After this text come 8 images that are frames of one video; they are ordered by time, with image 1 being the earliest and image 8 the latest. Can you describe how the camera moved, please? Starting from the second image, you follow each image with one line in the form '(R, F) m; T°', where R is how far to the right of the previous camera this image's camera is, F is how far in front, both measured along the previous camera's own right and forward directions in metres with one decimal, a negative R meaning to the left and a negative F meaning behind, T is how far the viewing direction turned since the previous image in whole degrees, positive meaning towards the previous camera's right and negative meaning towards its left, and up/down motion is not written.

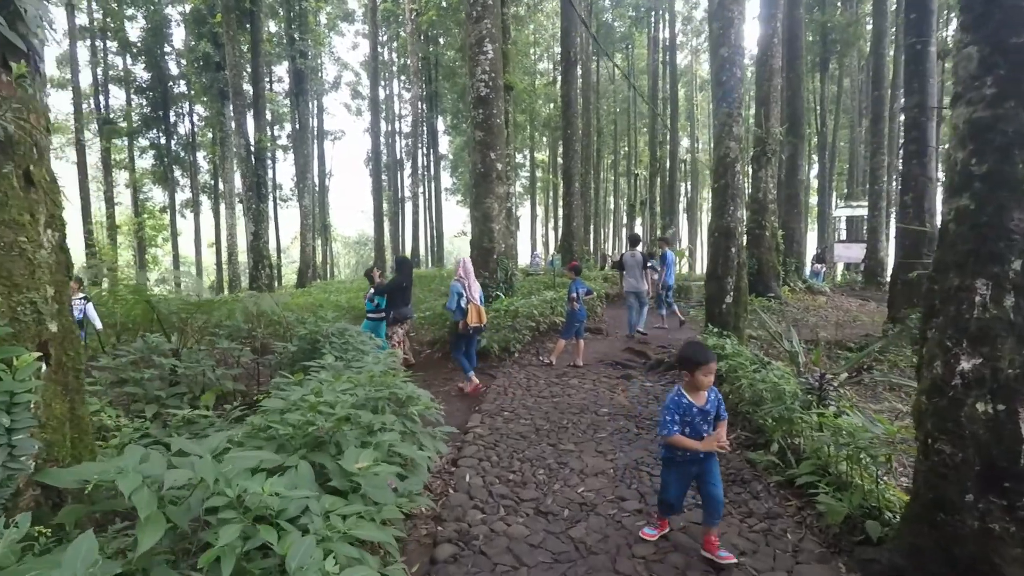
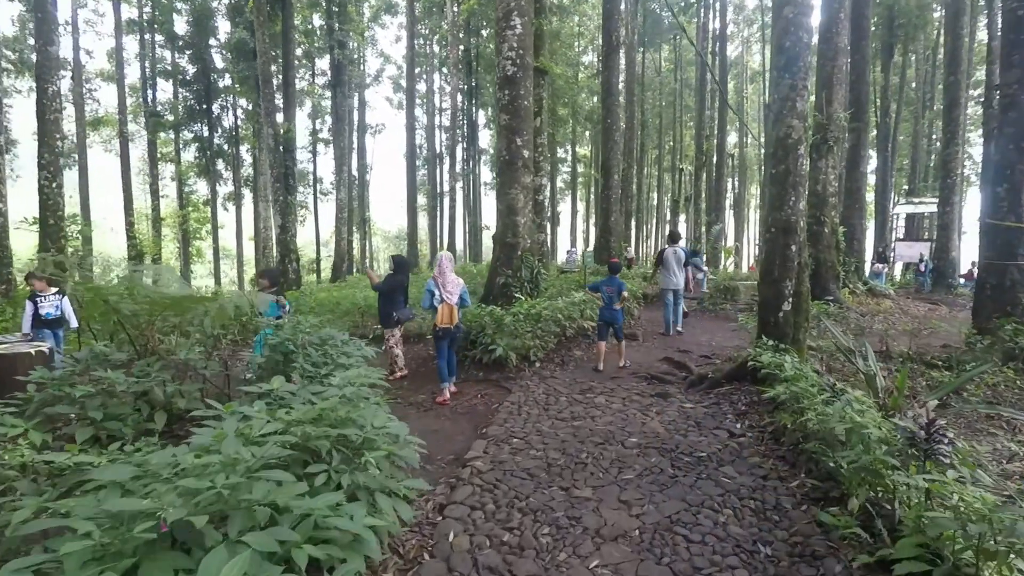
(+0.2, +0.9) m; -4°
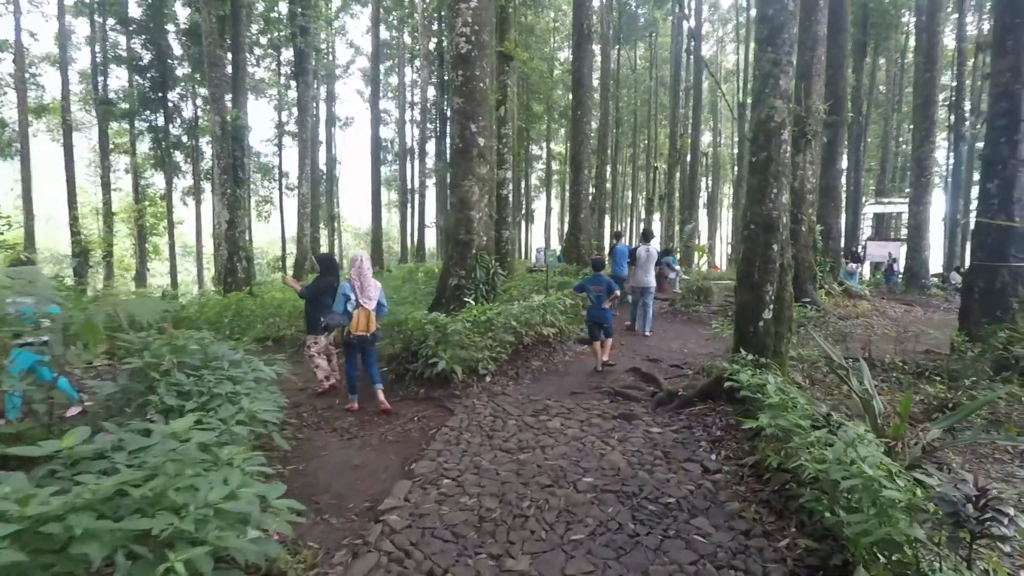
(+0.3, +0.8) m; +2°
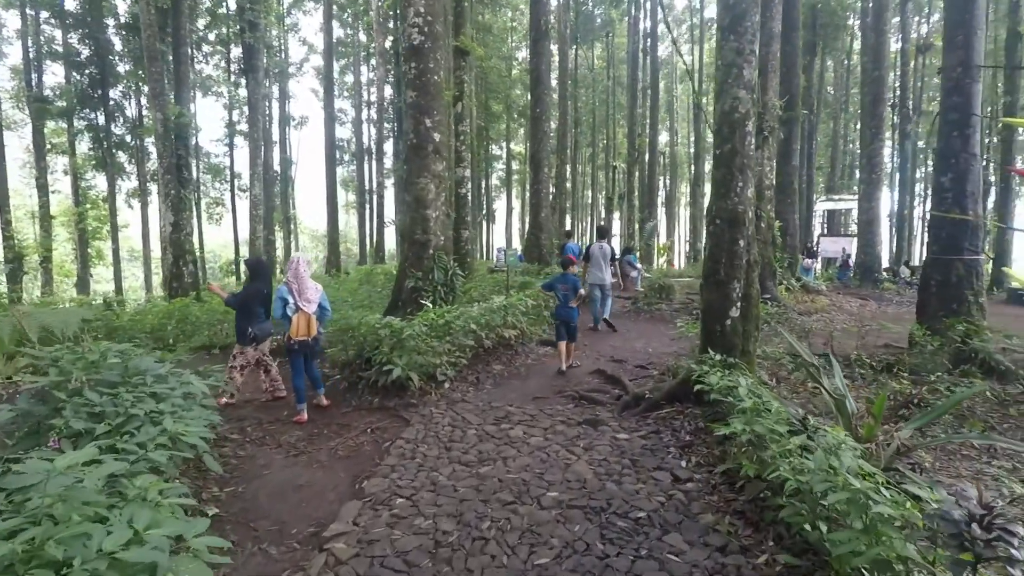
(0.0, +0.3) m; +4°
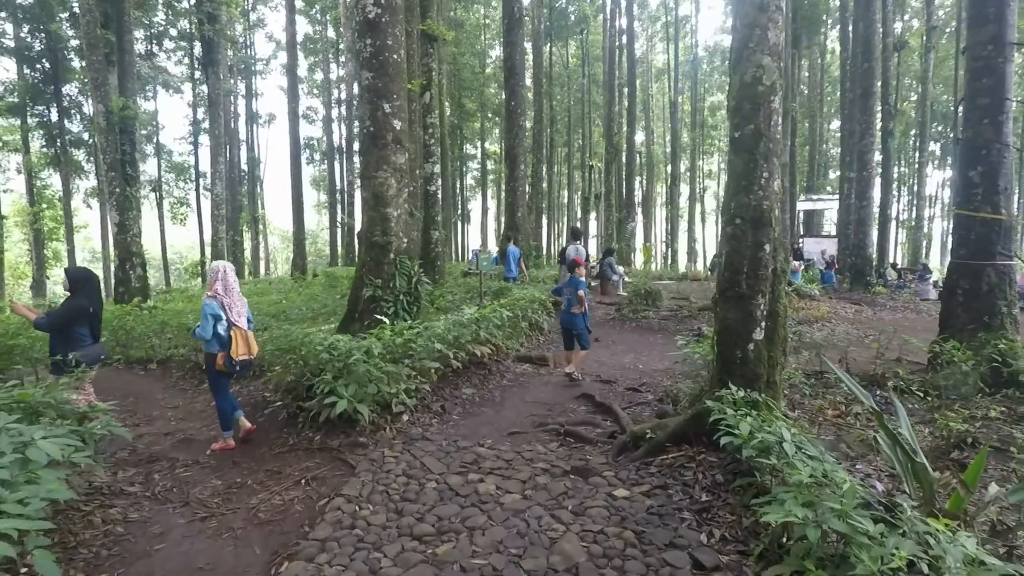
(+0.1, +1.0) m; +2°
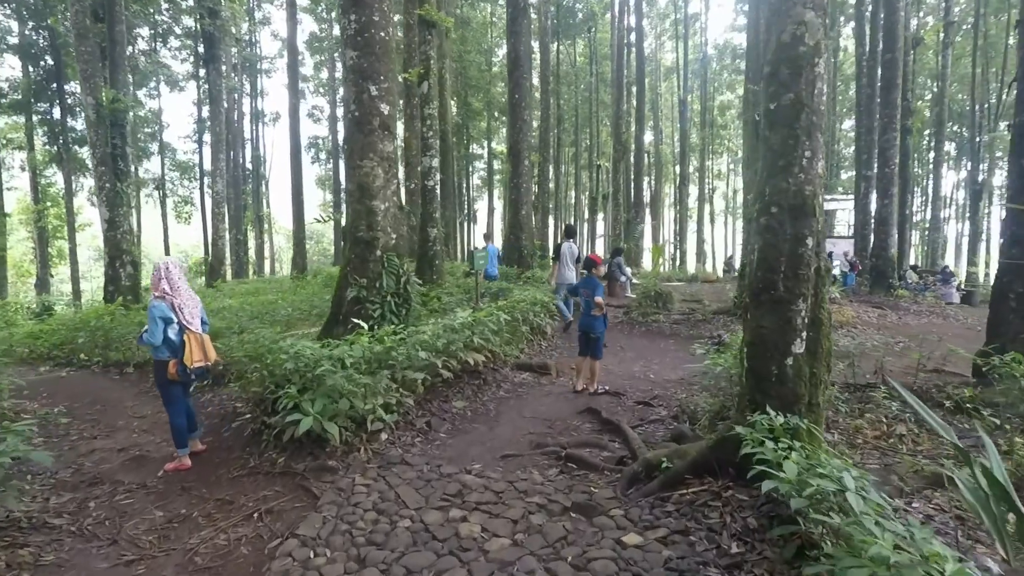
(+0.1, +0.6) m; -1°
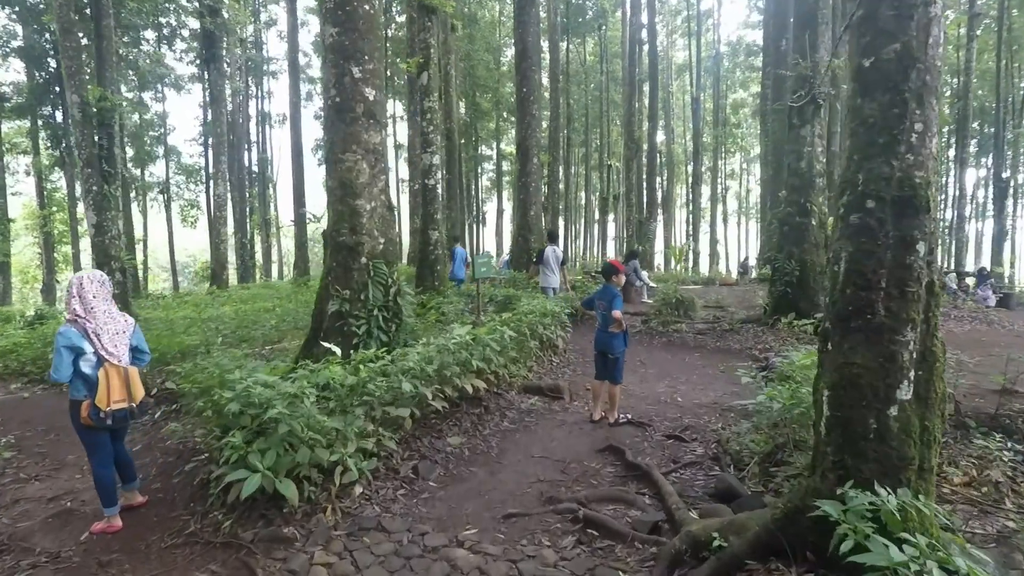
(0.0, +0.9) m; -1°
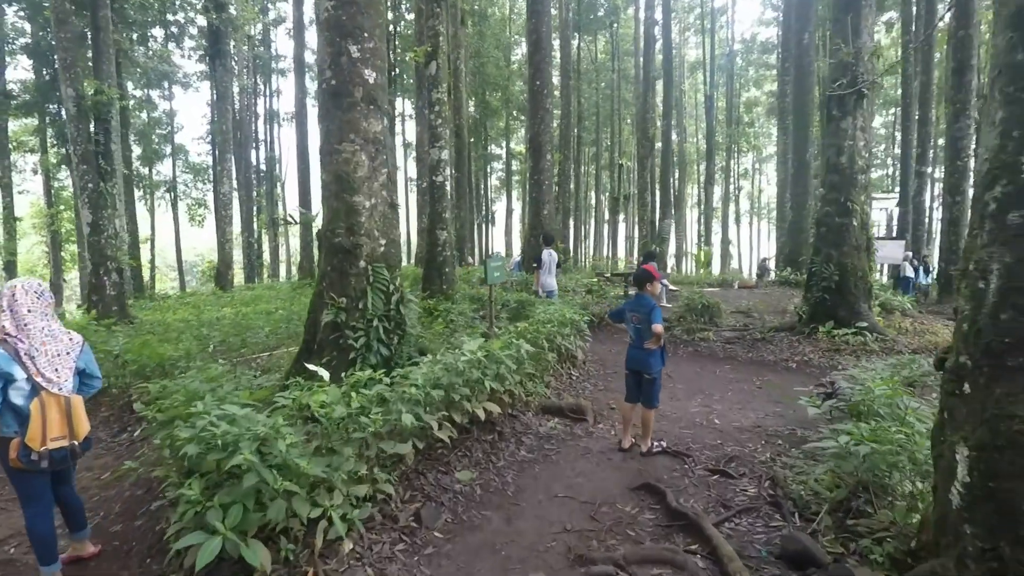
(-0.1, +0.6) m; -1°
